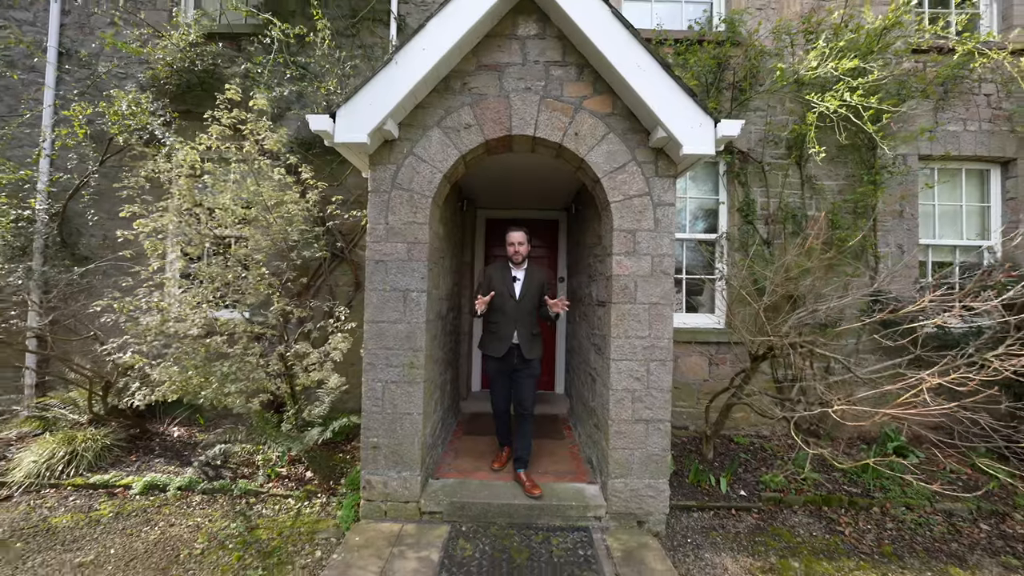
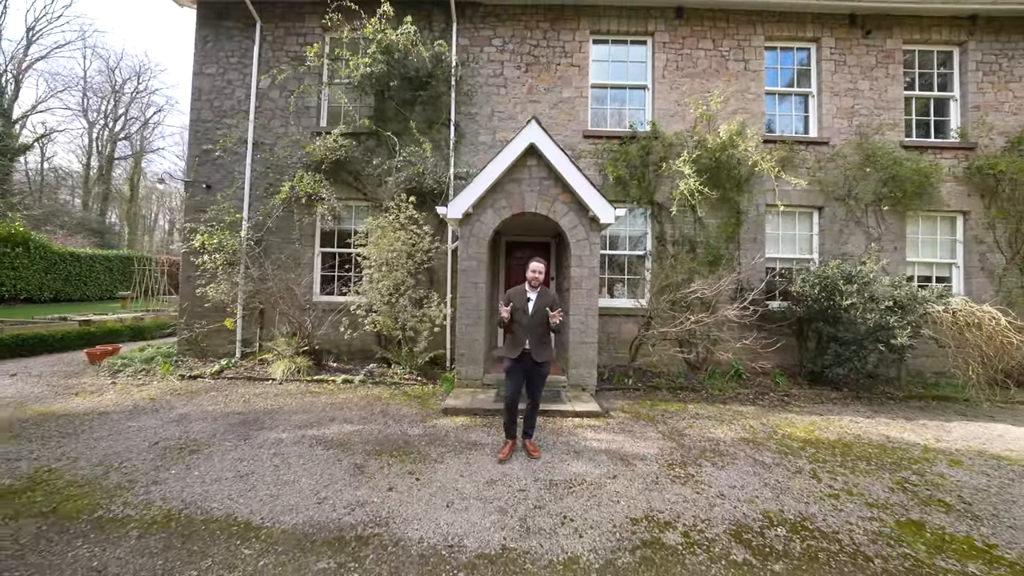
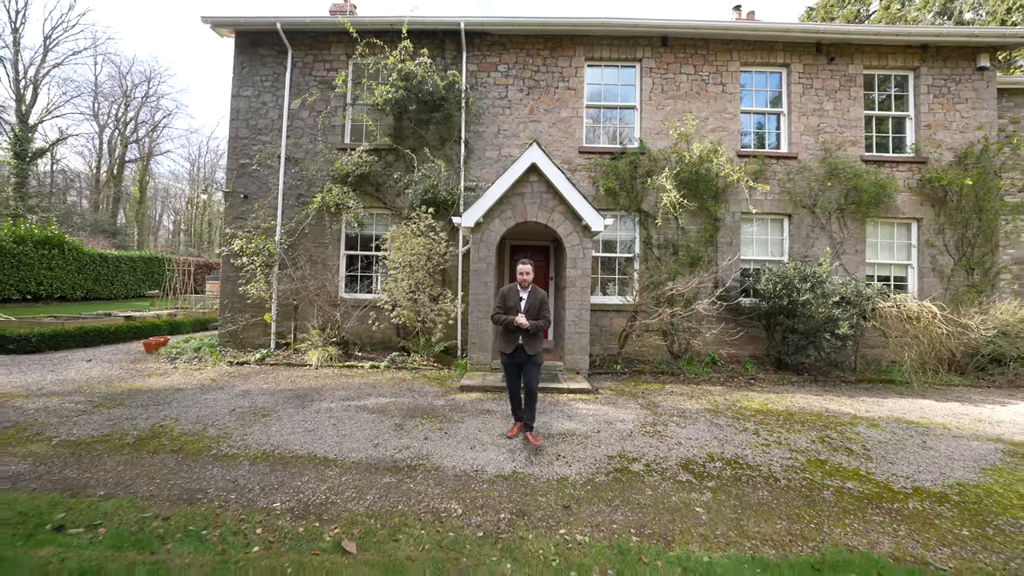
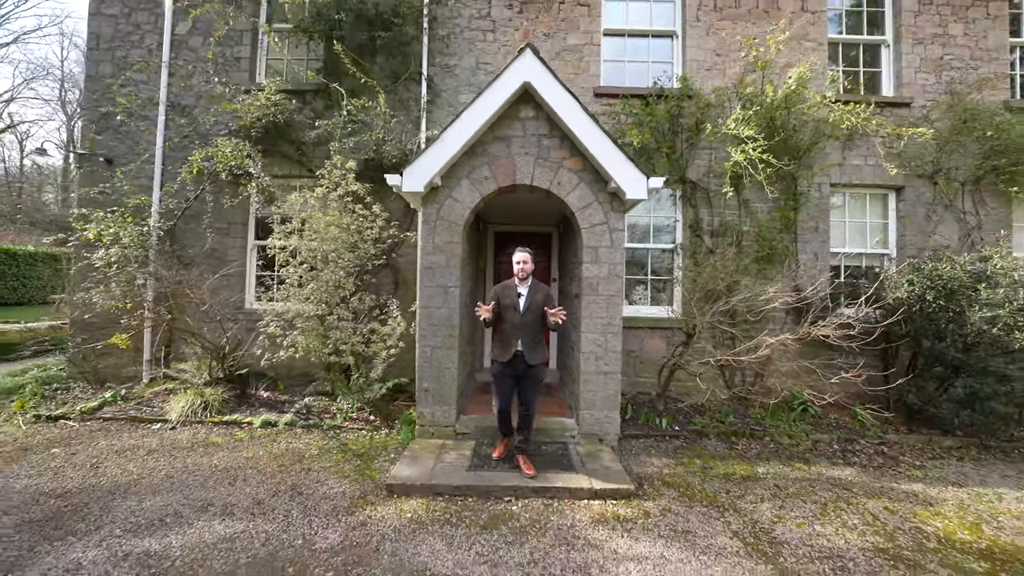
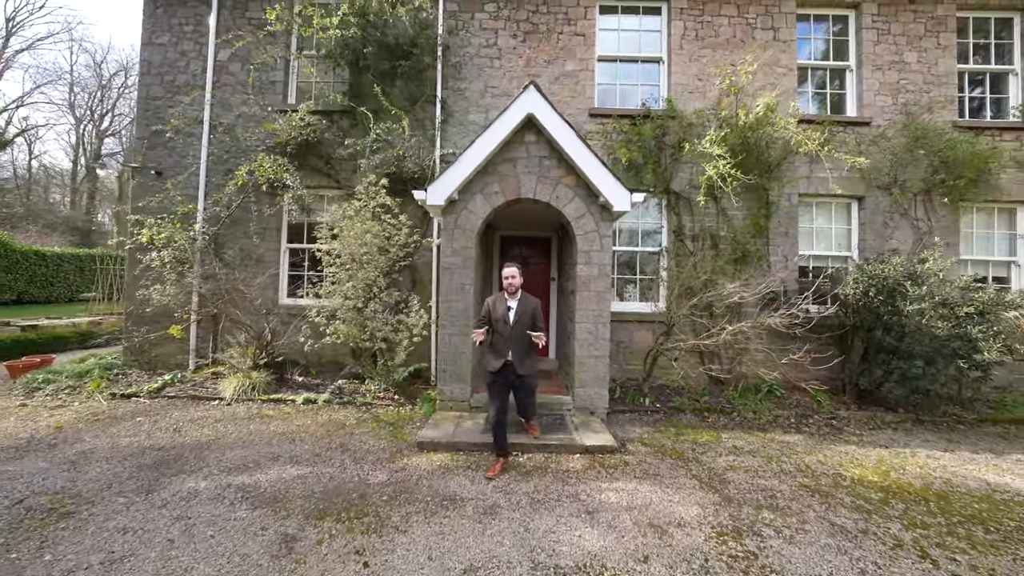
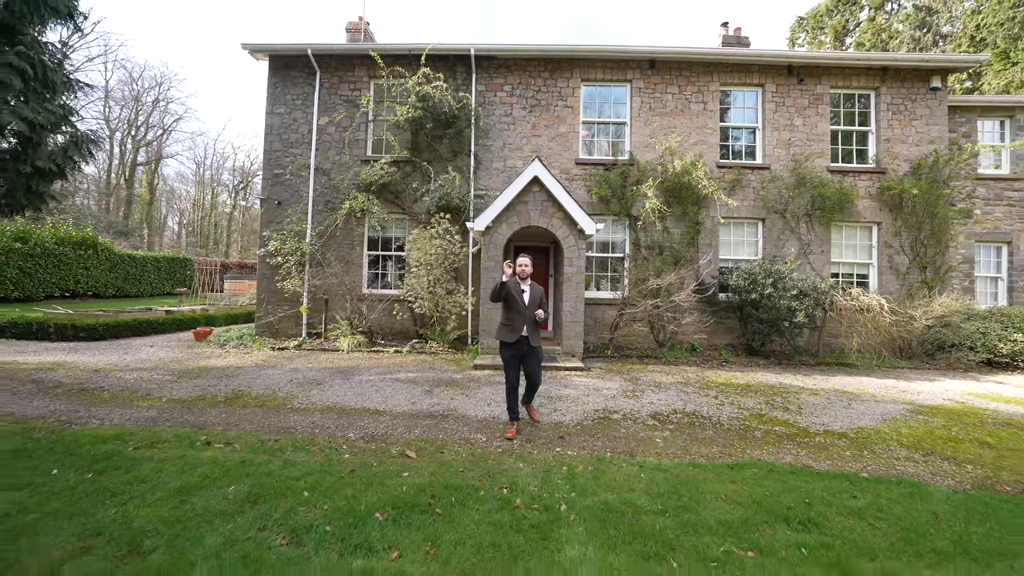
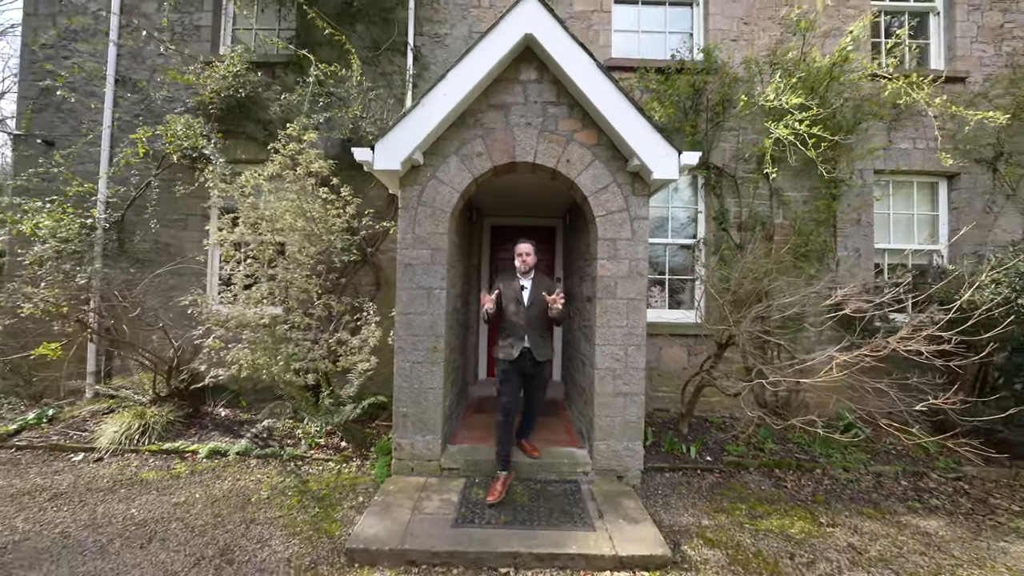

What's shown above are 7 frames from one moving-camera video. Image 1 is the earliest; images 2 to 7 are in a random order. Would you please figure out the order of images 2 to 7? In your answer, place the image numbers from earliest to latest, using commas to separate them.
7, 4, 5, 2, 3, 6
